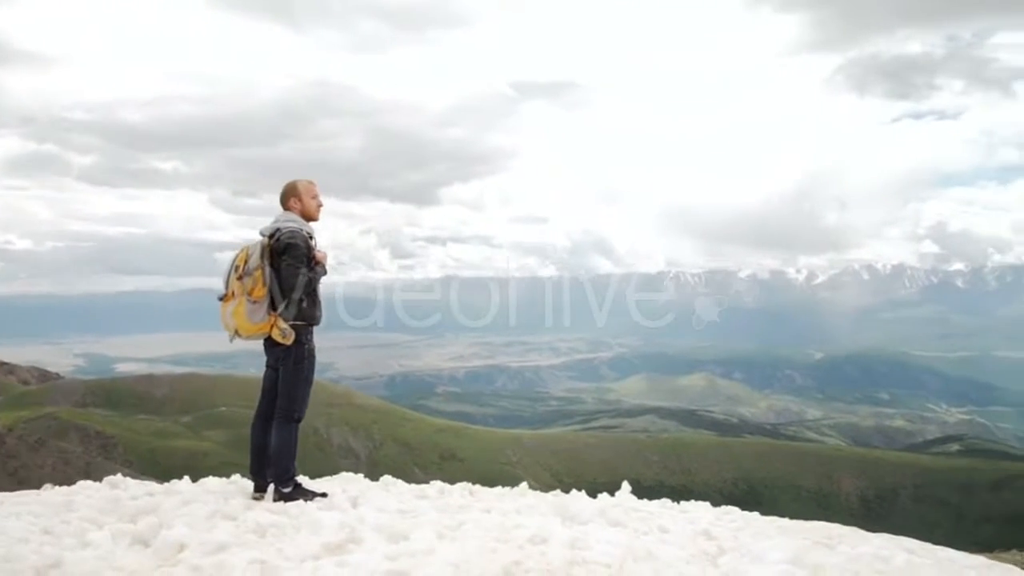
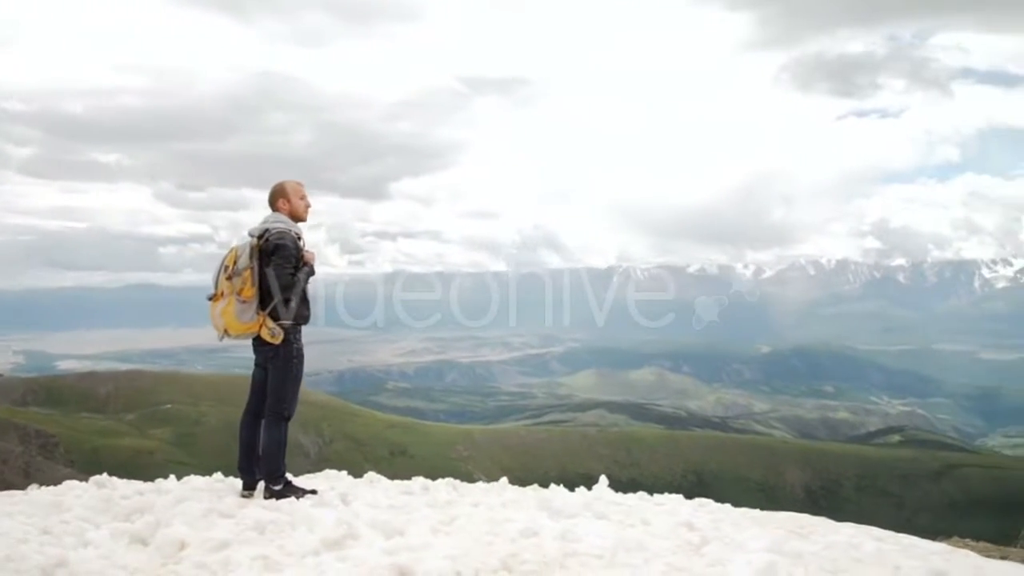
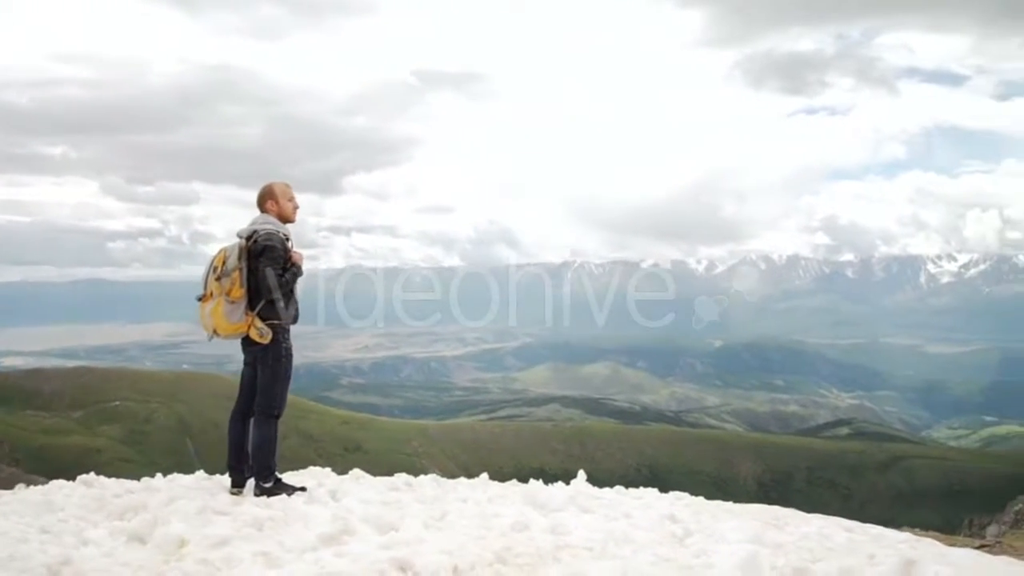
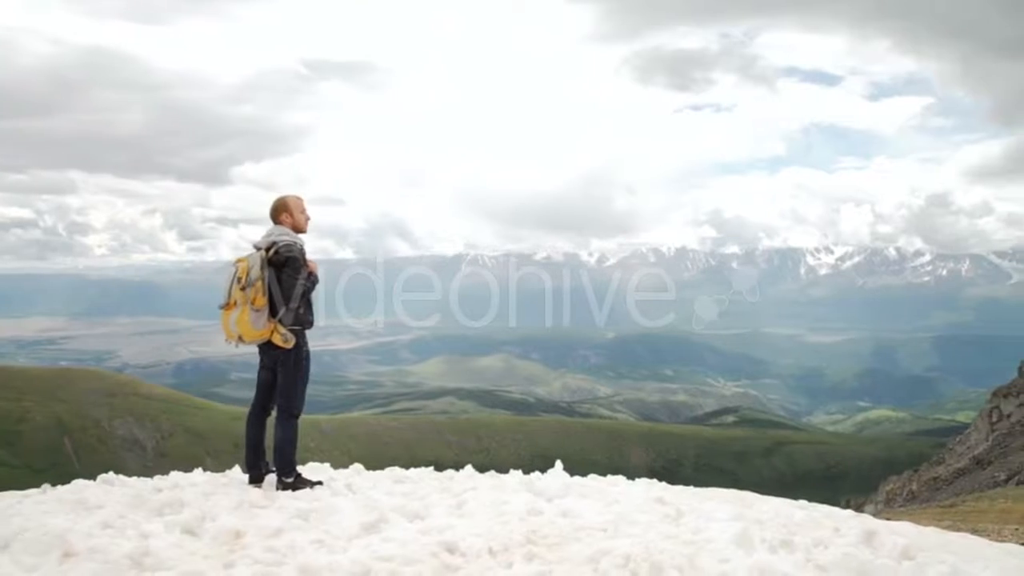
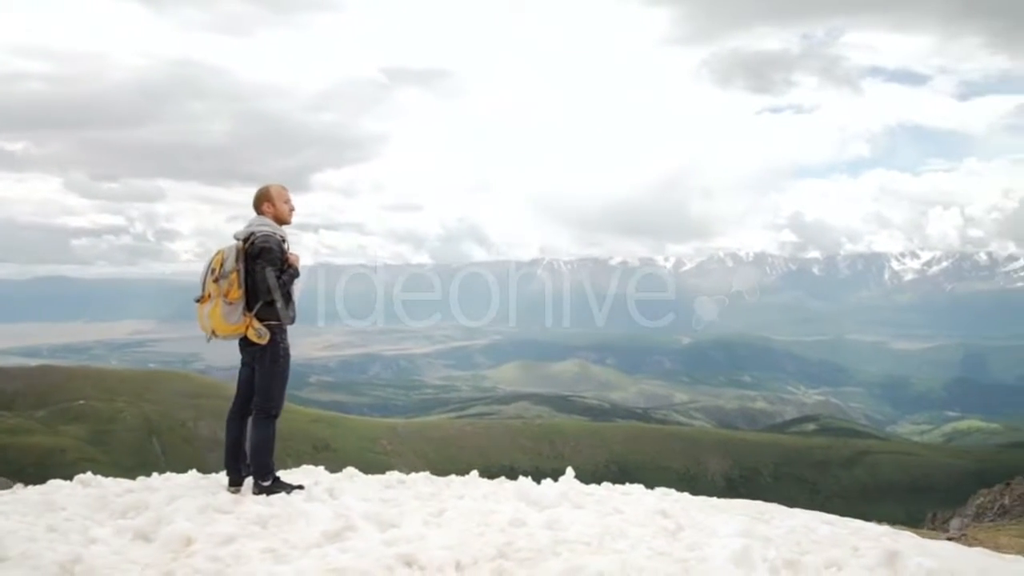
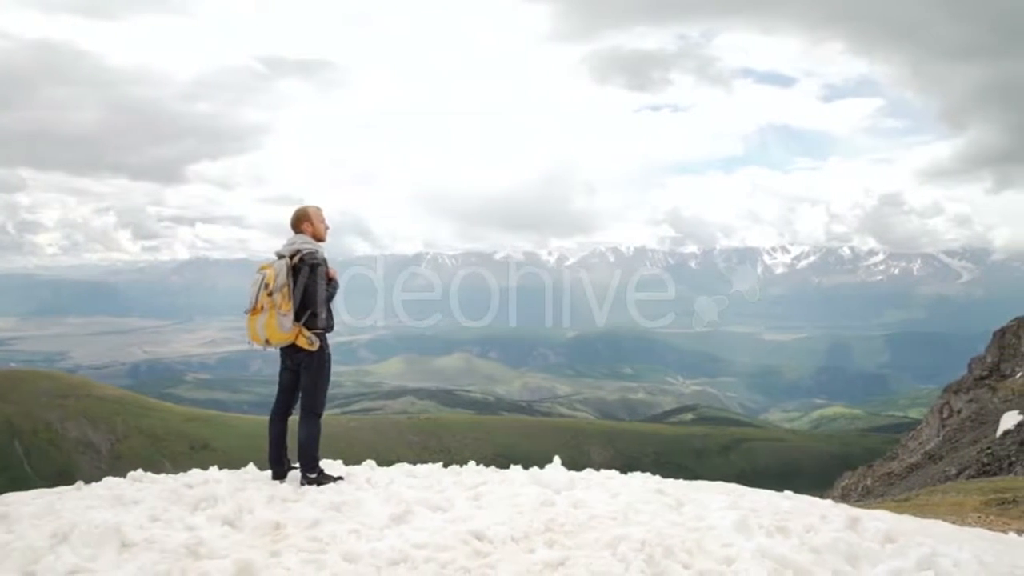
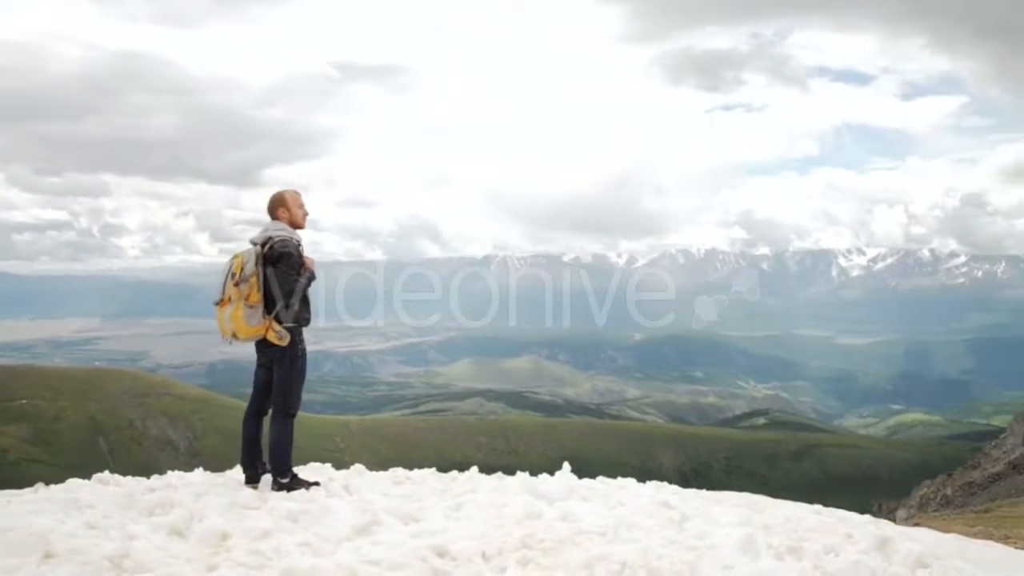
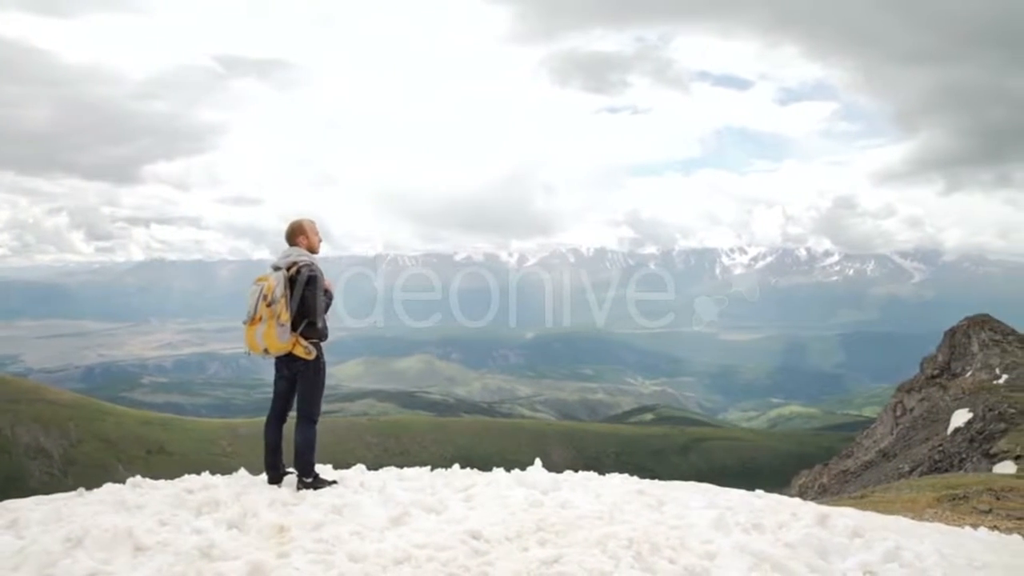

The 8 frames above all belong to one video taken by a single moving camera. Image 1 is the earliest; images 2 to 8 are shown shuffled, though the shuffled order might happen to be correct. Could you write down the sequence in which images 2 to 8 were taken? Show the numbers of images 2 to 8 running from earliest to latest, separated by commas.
2, 3, 5, 7, 4, 6, 8
